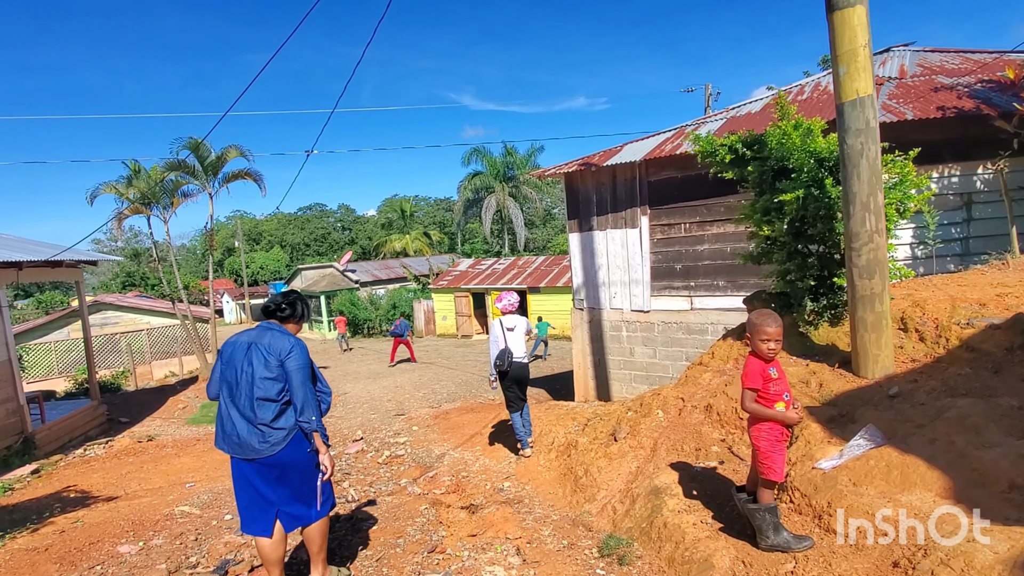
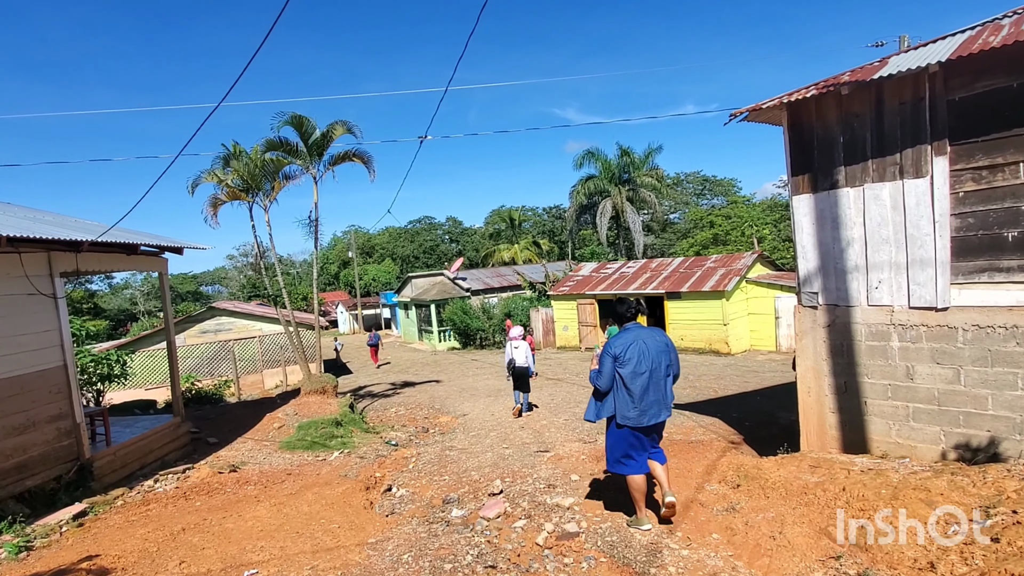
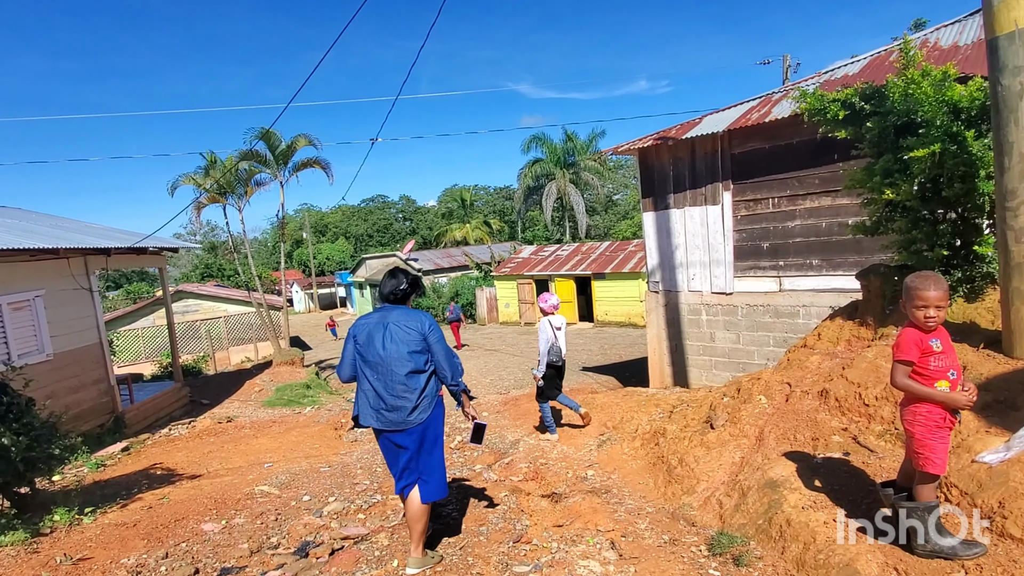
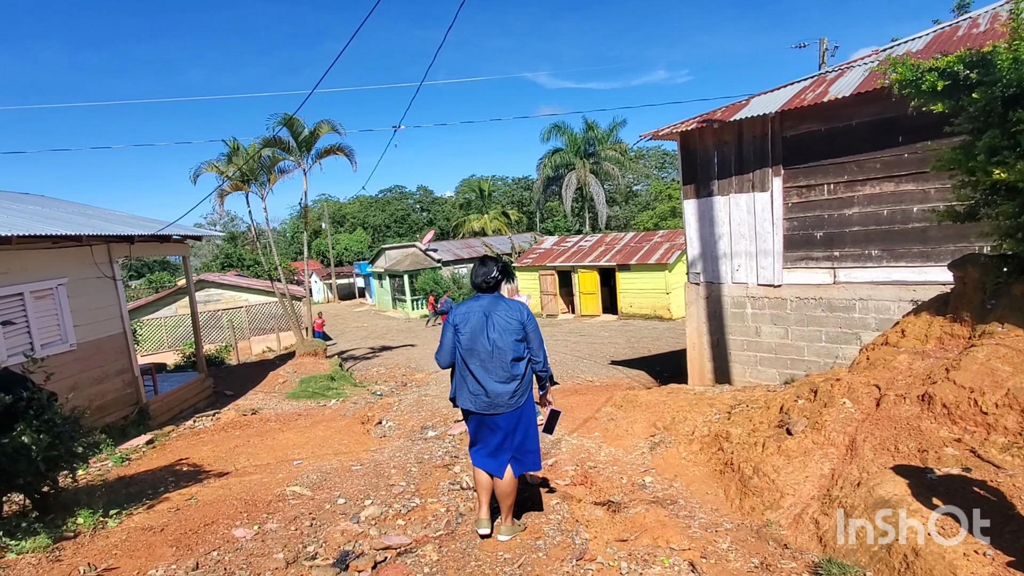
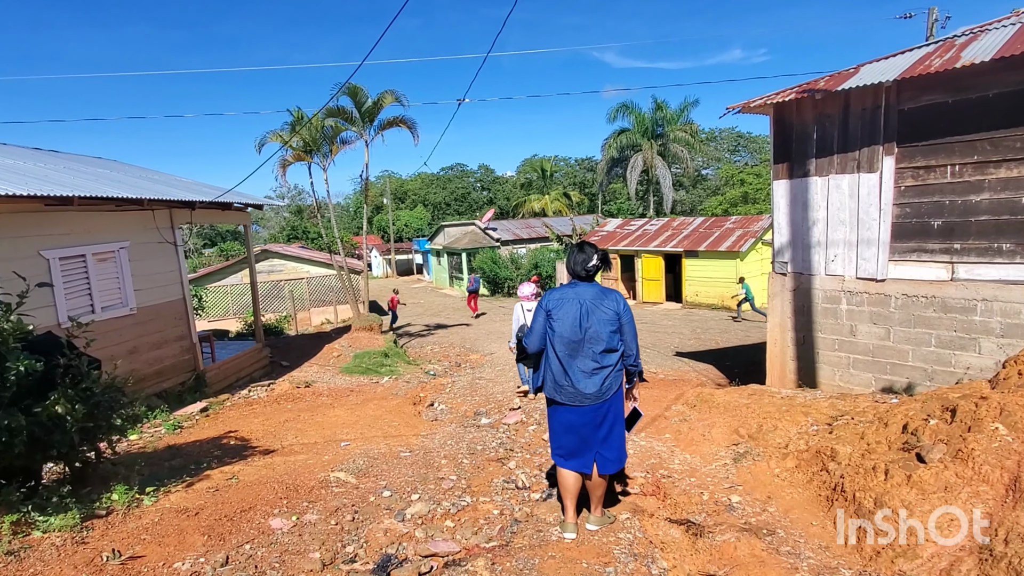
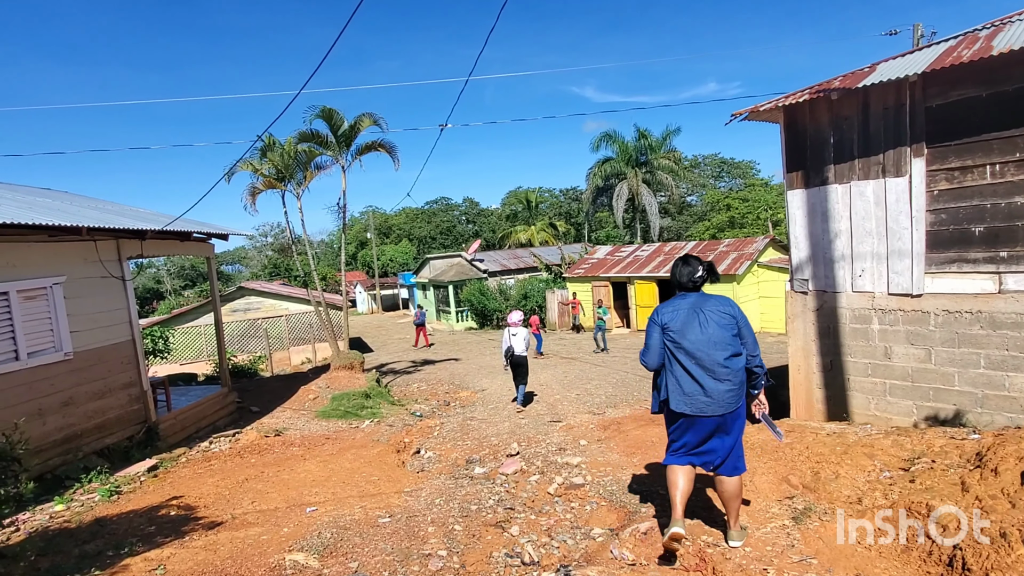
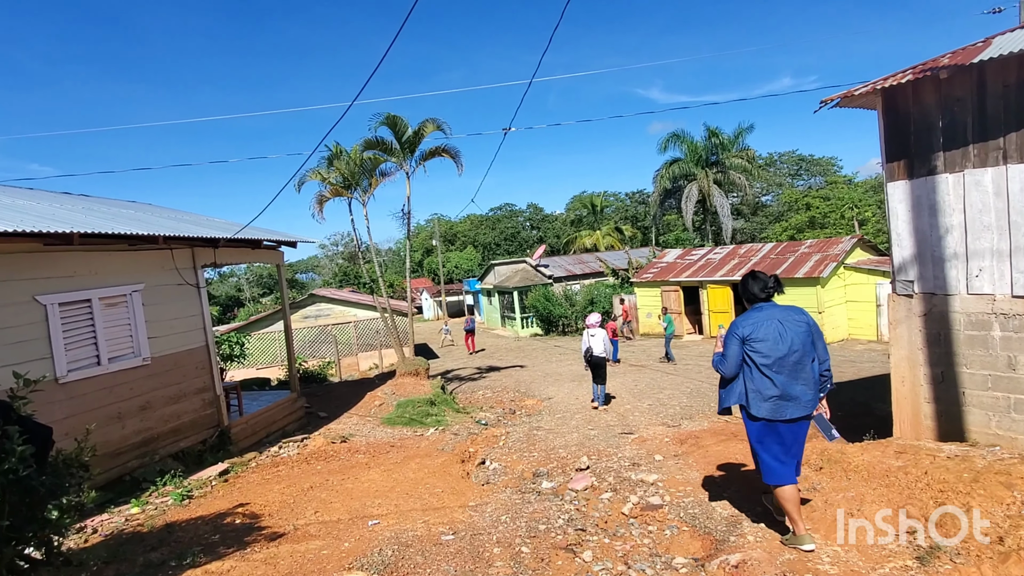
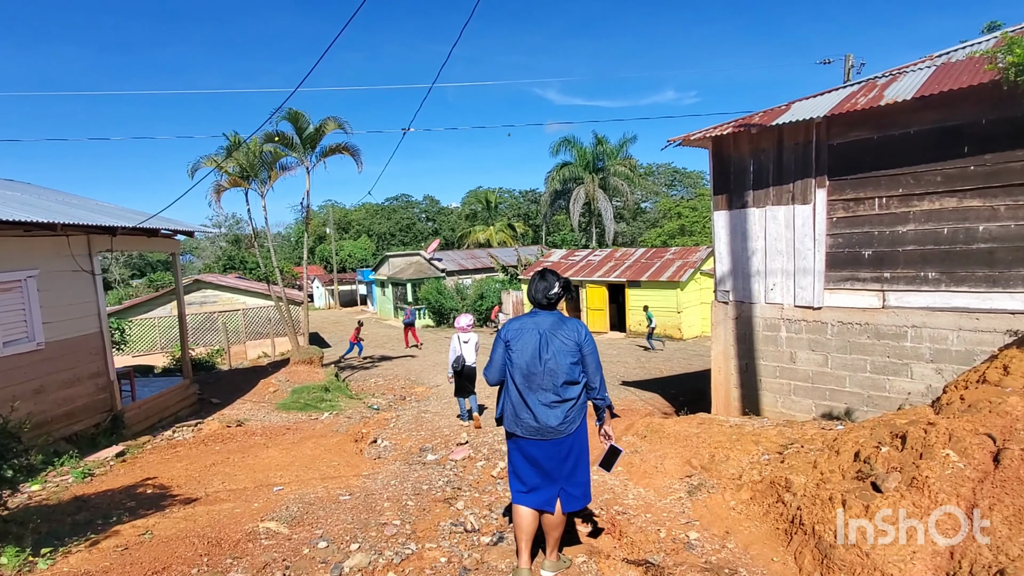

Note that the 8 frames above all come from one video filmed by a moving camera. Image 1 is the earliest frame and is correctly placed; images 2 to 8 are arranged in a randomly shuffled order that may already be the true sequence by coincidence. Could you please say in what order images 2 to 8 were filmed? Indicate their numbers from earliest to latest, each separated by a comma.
3, 4, 5, 8, 6, 7, 2
